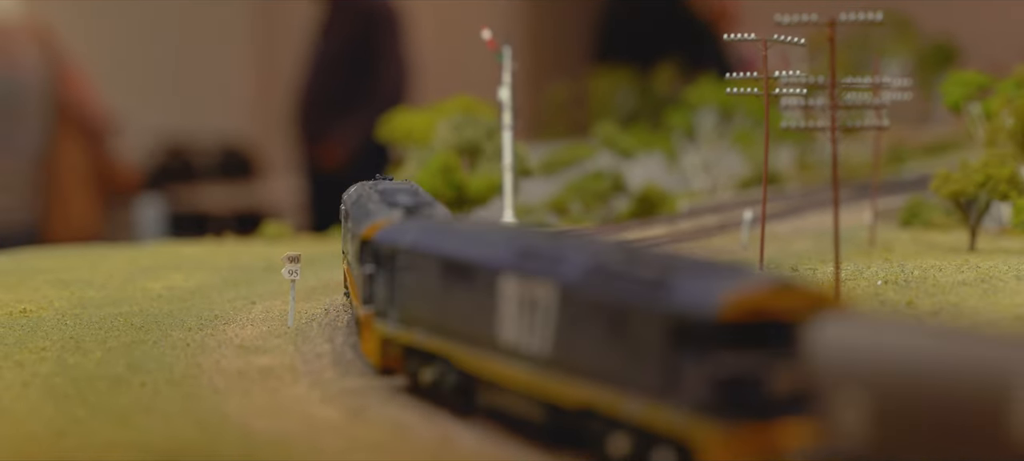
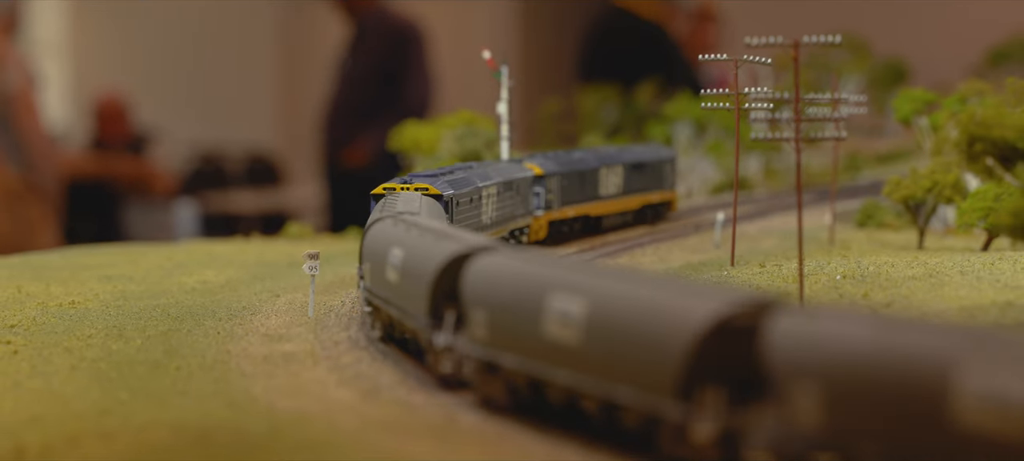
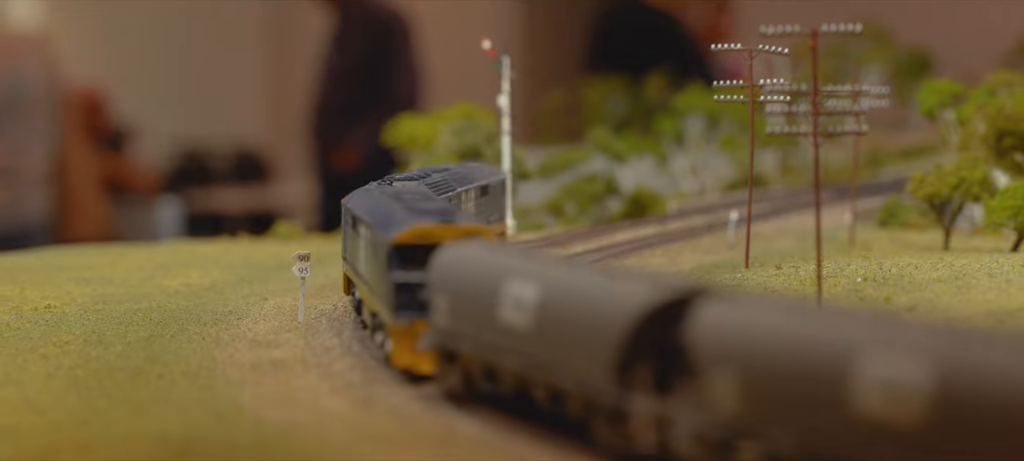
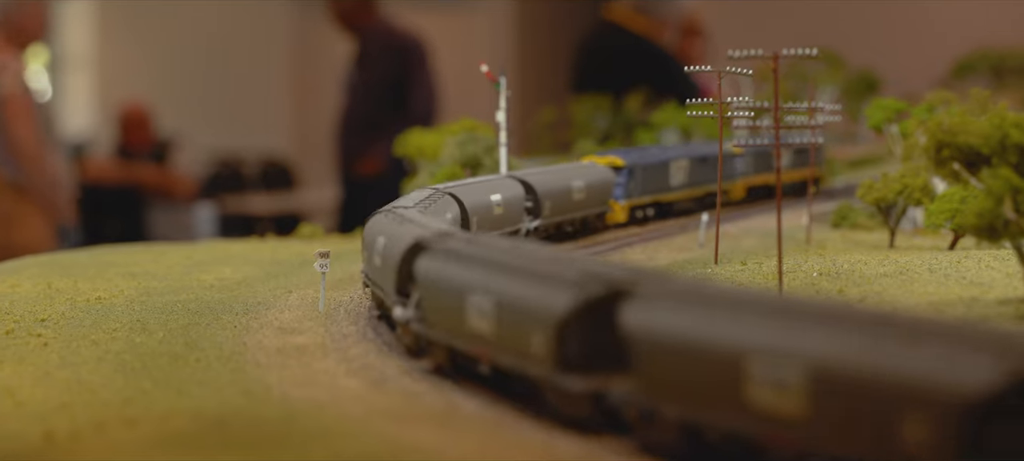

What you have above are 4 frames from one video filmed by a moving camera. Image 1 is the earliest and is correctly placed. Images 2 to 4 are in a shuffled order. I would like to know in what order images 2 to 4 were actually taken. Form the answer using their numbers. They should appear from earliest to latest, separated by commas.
3, 2, 4
